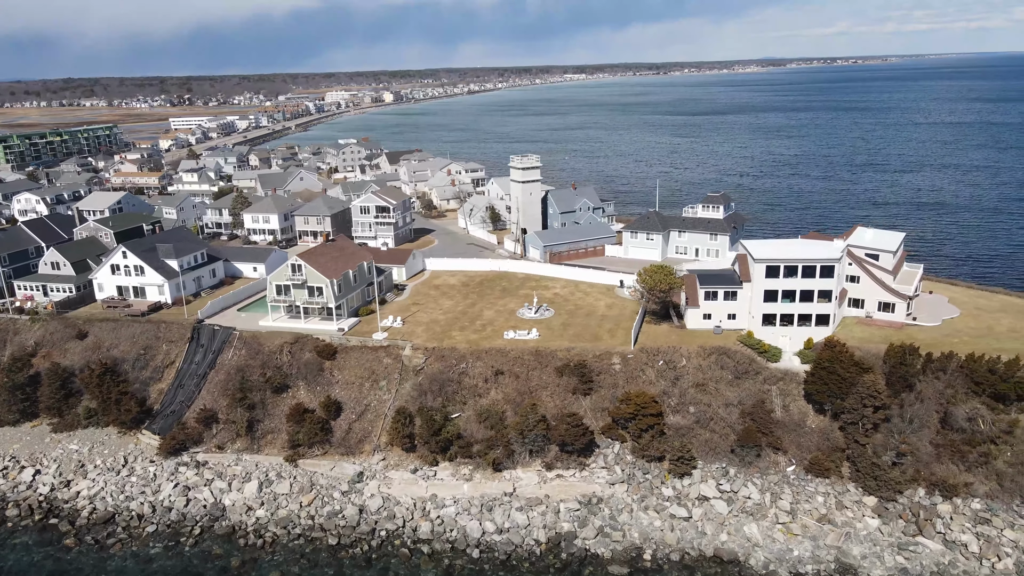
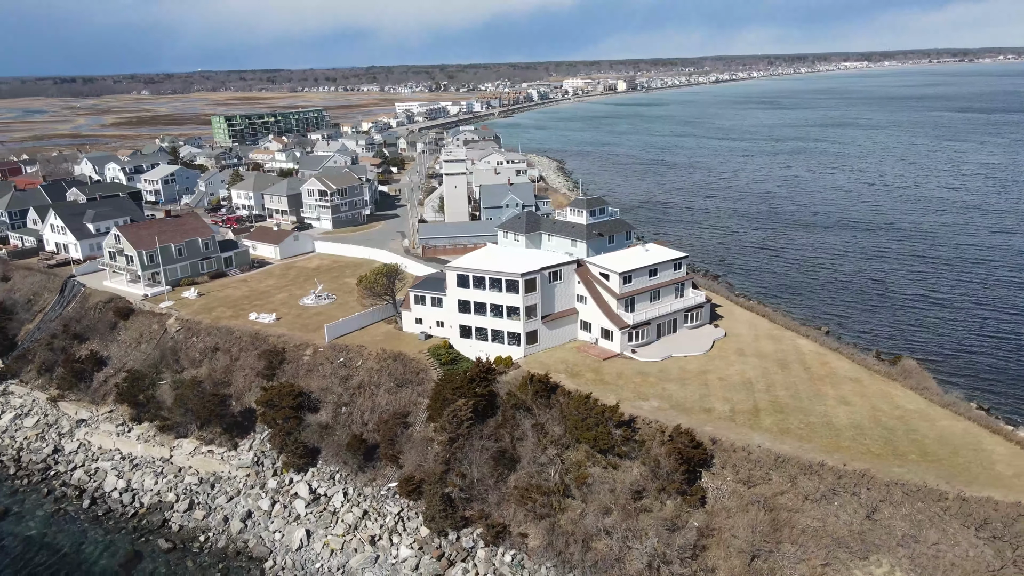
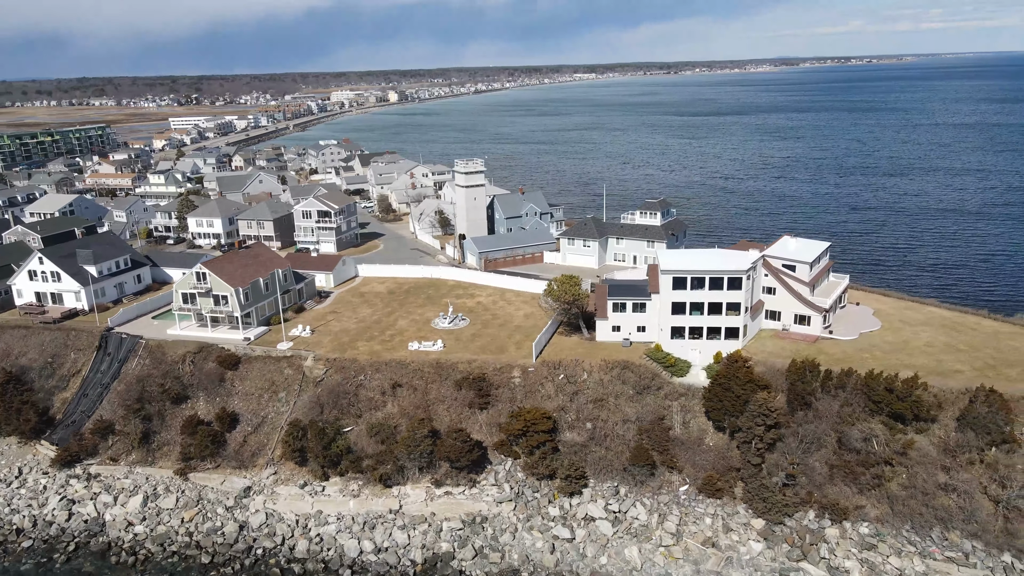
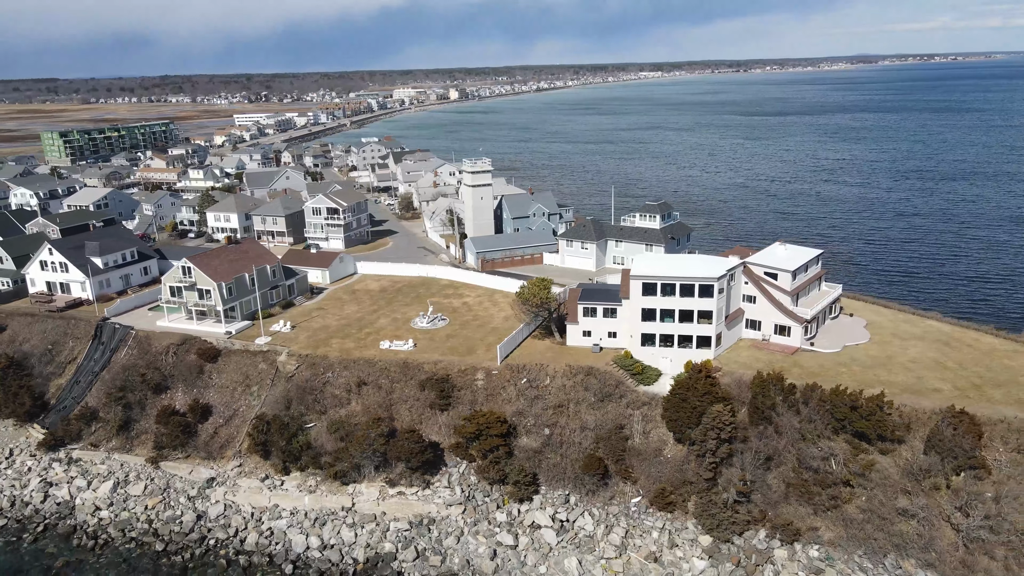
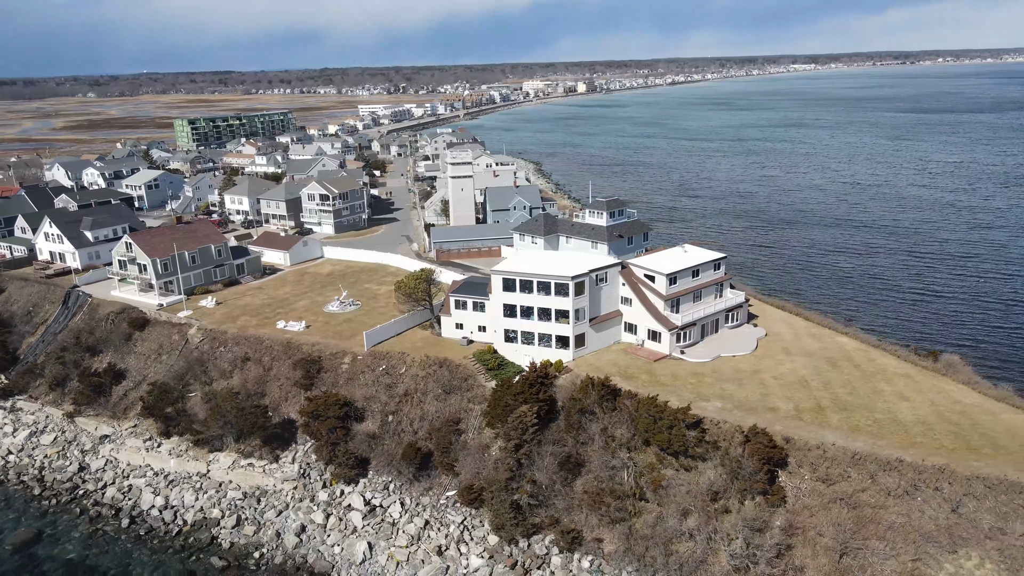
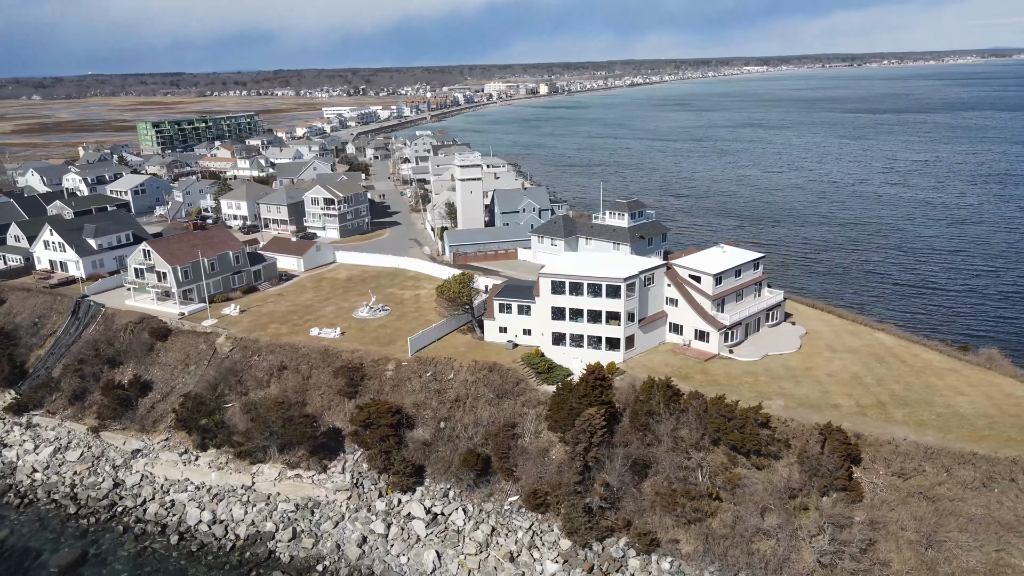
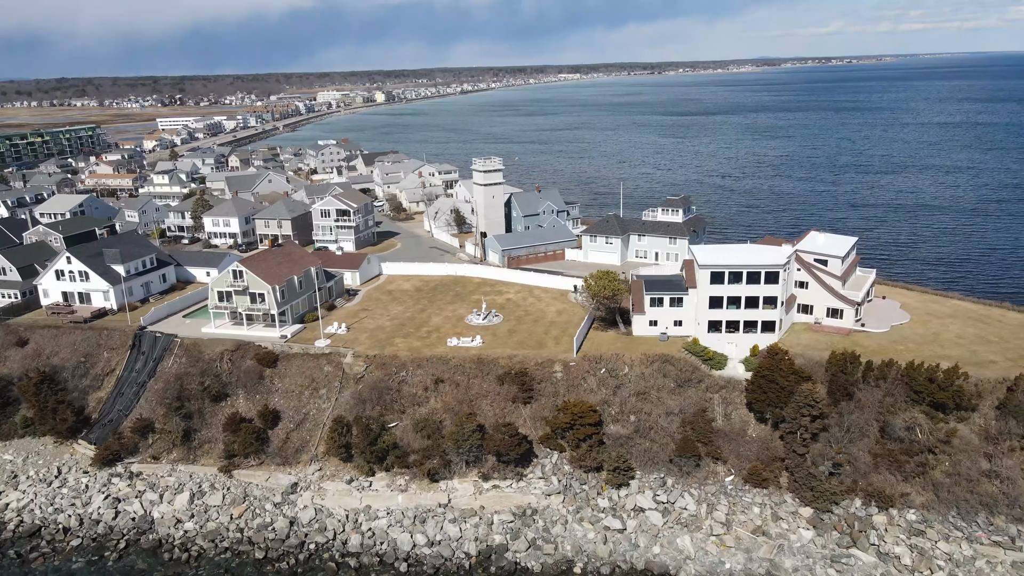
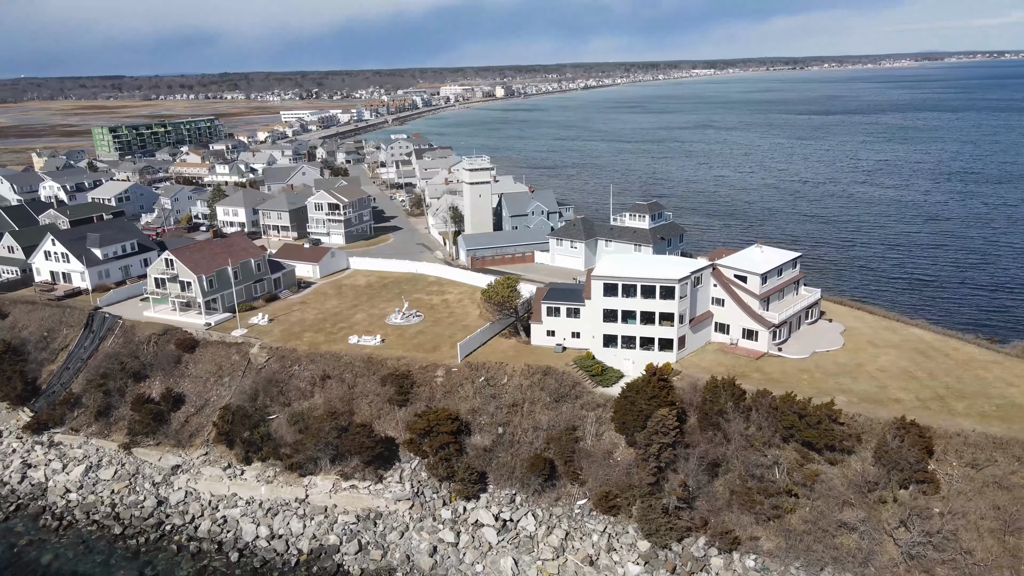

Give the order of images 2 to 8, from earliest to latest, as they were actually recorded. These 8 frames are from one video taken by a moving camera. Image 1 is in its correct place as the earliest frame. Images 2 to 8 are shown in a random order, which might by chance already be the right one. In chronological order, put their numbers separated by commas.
7, 3, 4, 8, 6, 5, 2
